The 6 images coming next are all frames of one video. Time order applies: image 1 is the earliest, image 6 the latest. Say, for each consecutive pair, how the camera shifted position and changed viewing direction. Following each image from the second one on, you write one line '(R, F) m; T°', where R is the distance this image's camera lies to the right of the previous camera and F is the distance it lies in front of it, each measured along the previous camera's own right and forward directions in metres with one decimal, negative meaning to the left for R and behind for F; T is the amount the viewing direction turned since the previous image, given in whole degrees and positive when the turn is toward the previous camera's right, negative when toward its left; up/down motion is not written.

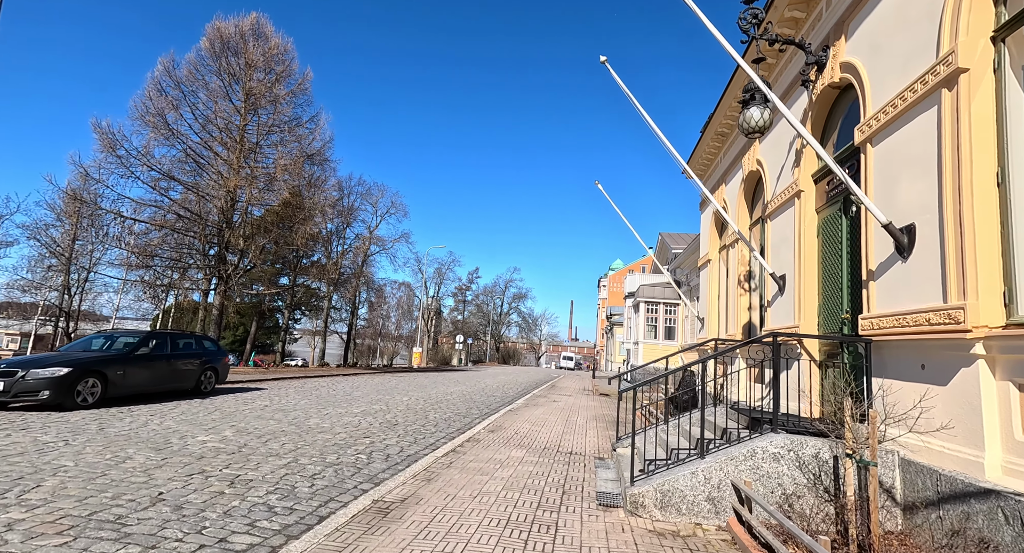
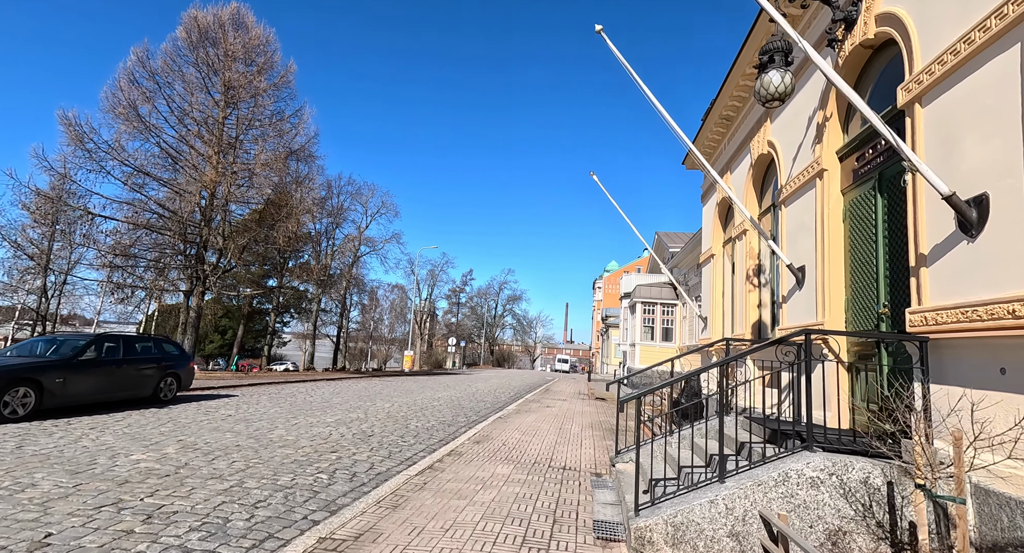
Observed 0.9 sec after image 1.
(+0.1, +0.9) m; 0°
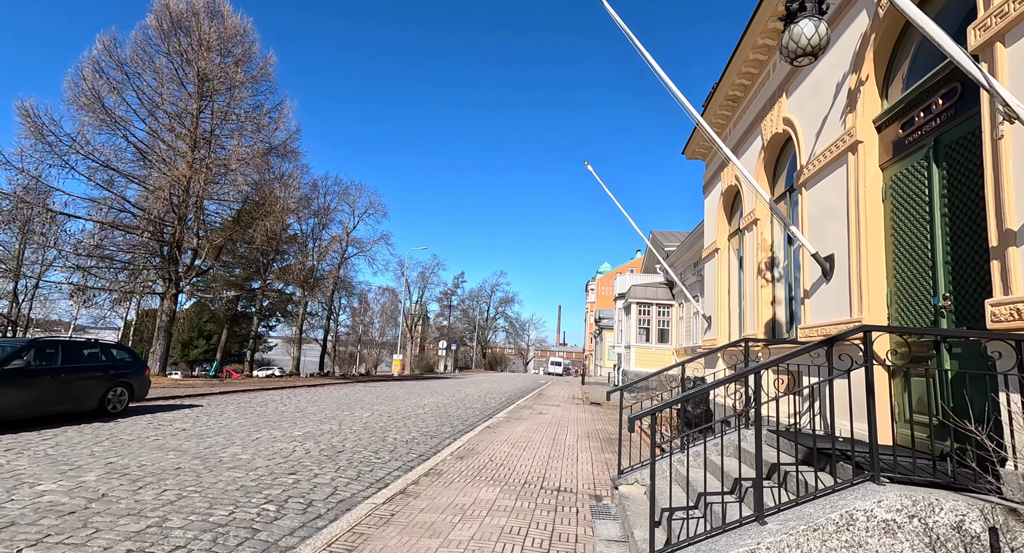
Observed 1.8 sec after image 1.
(+0.1, +1.0) m; +1°
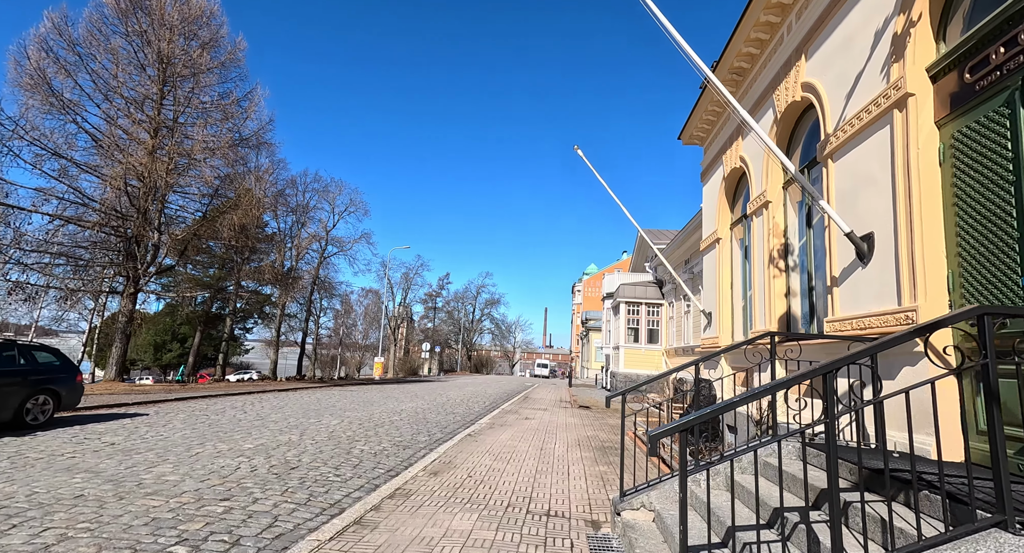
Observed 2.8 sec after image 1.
(+0.1, +1.1) m; +1°
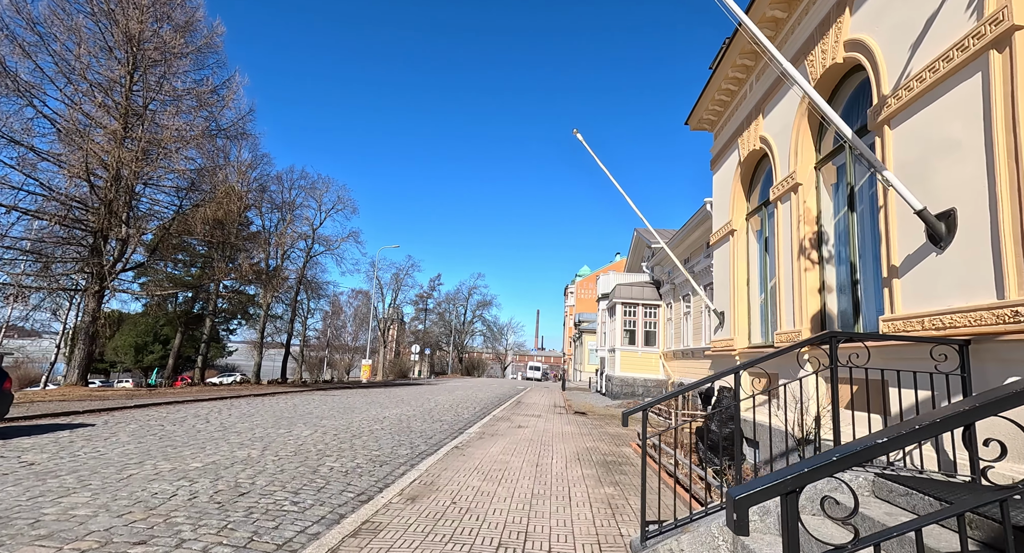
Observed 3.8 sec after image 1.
(0.0, +1.1) m; +1°
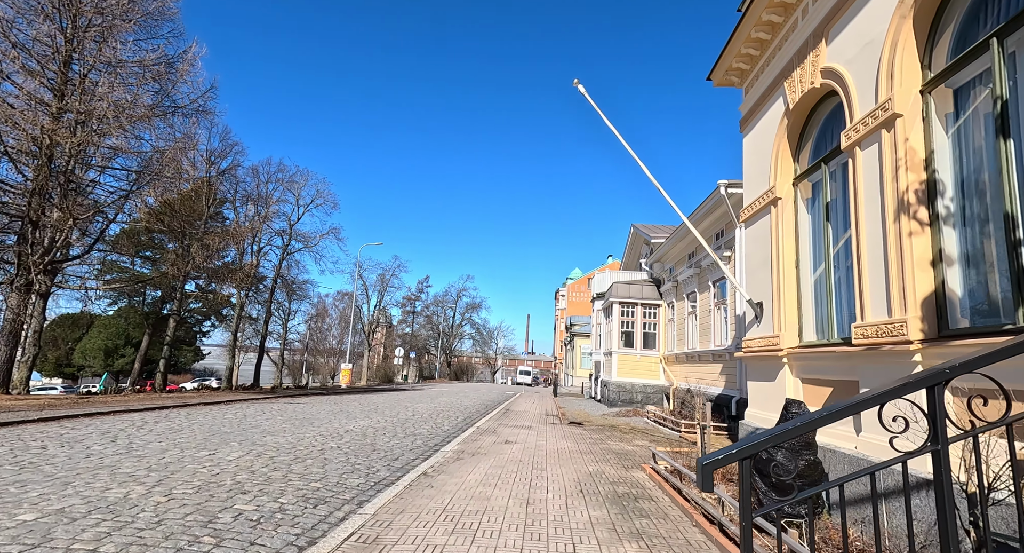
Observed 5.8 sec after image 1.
(+0.1, +2.2) m; +1°
